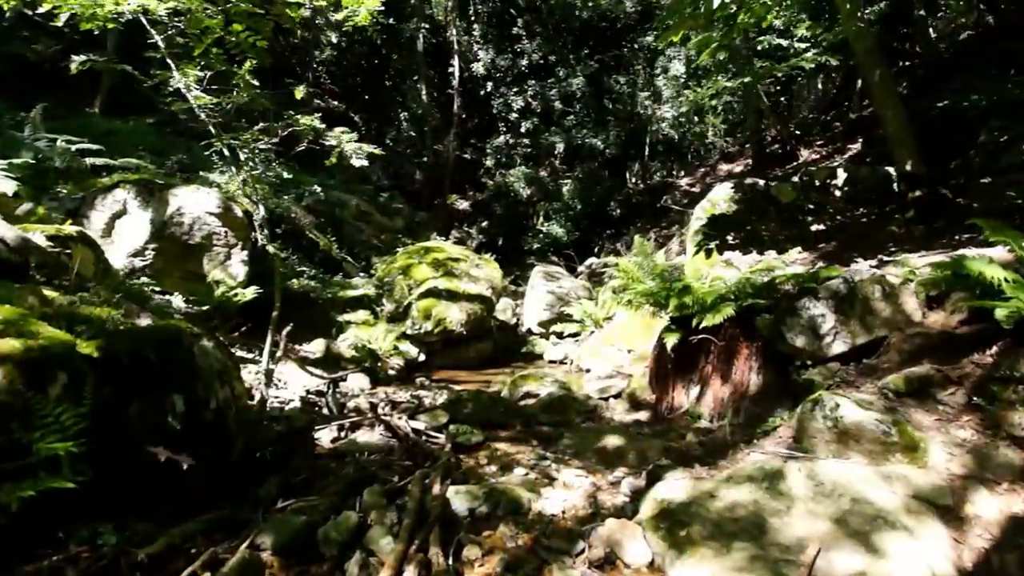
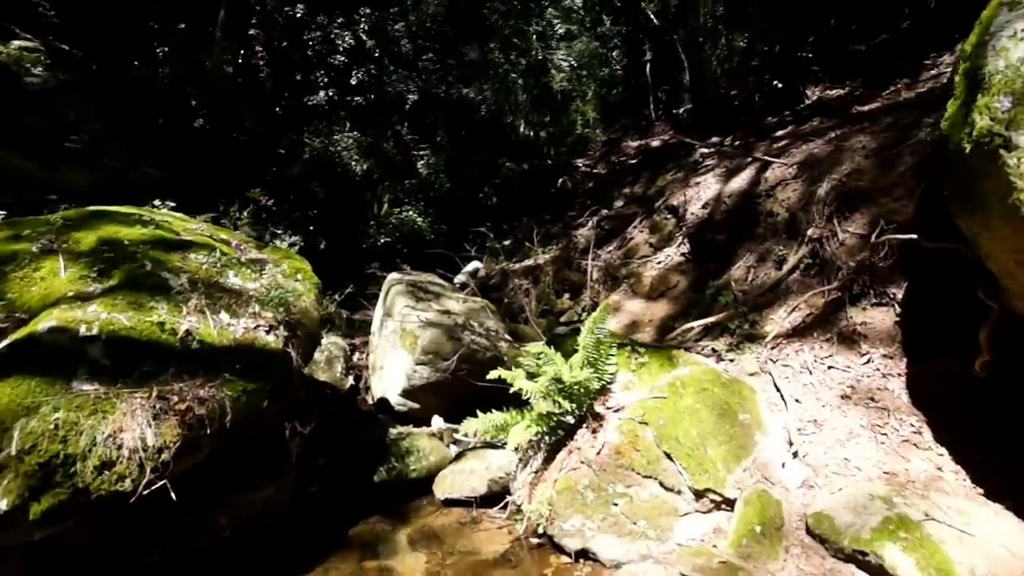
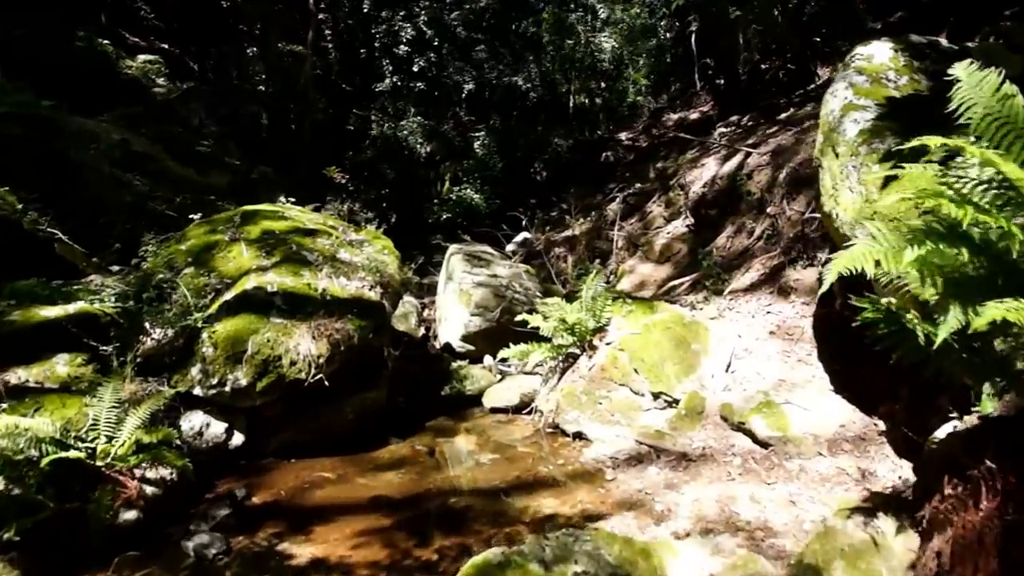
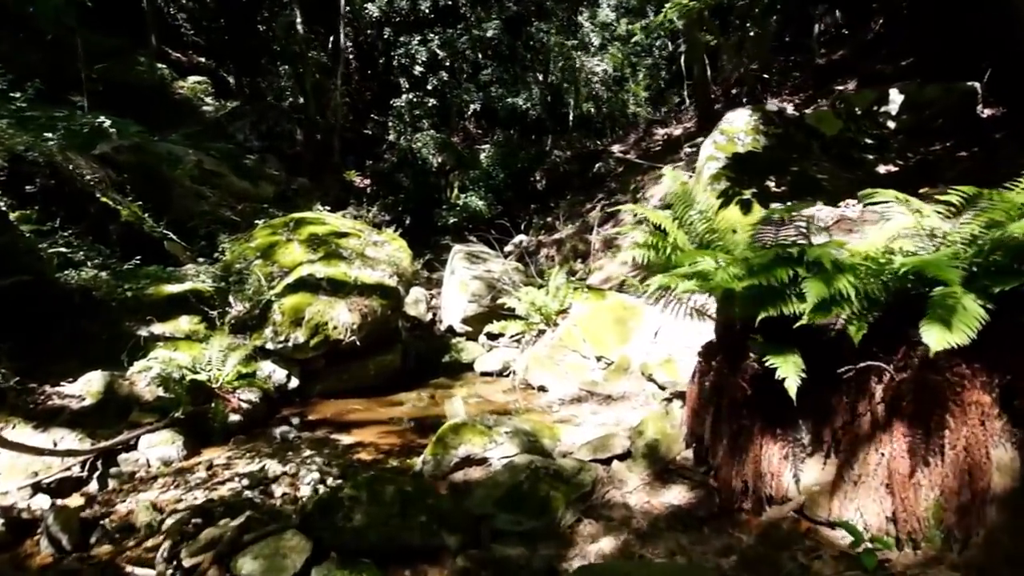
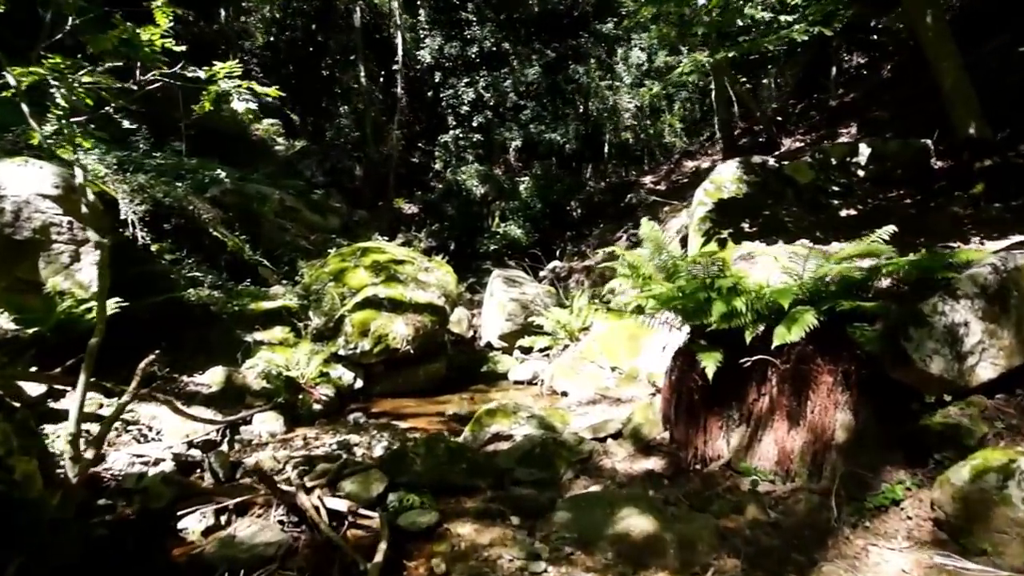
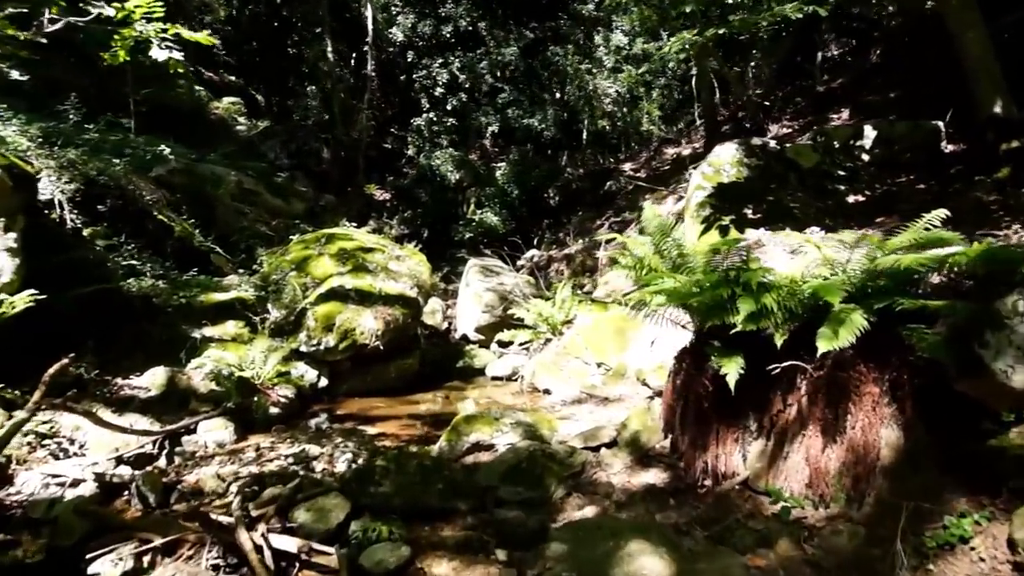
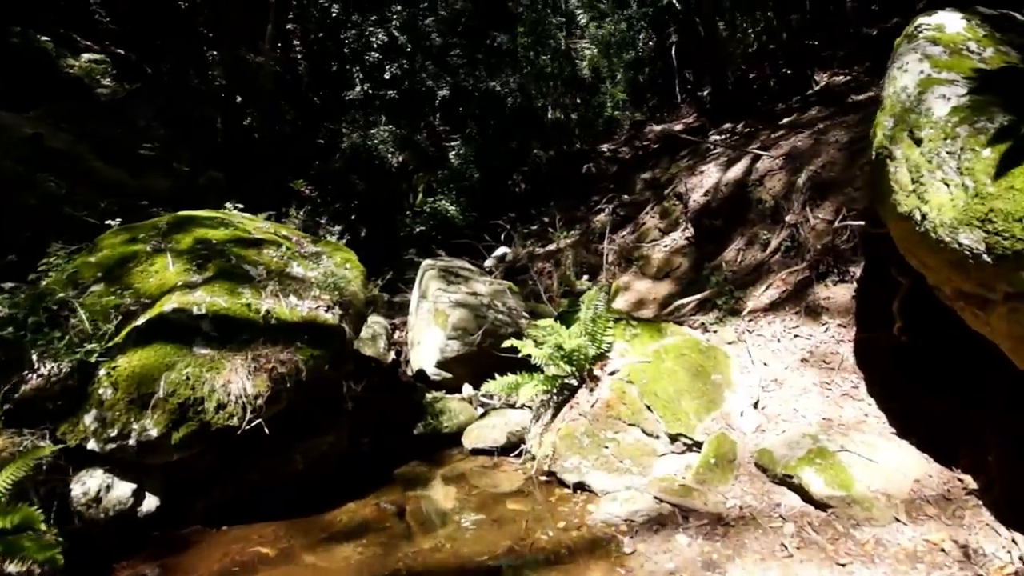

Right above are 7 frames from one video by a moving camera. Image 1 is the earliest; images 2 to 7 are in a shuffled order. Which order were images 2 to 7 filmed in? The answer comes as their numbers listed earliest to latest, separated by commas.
5, 6, 4, 3, 7, 2
